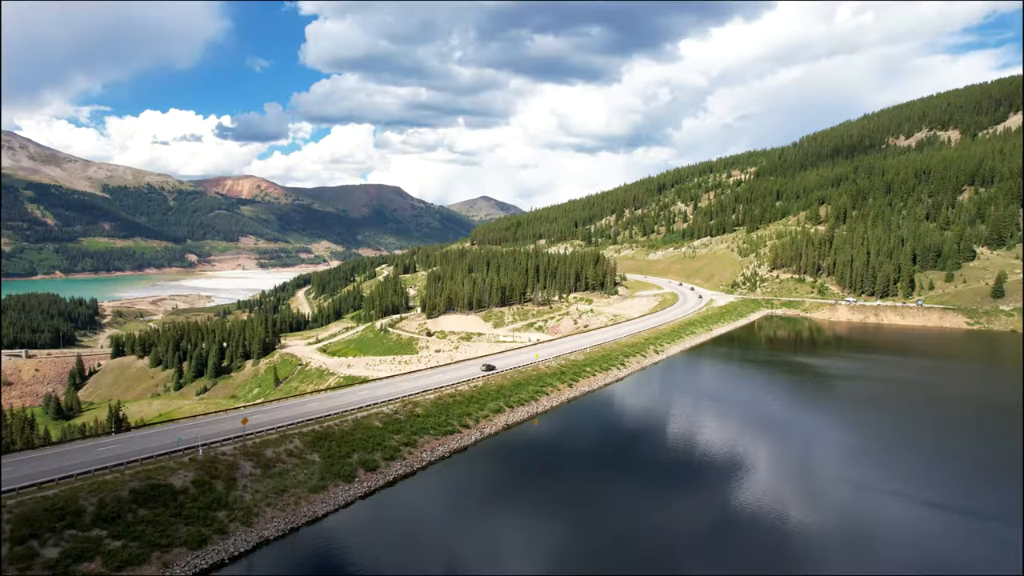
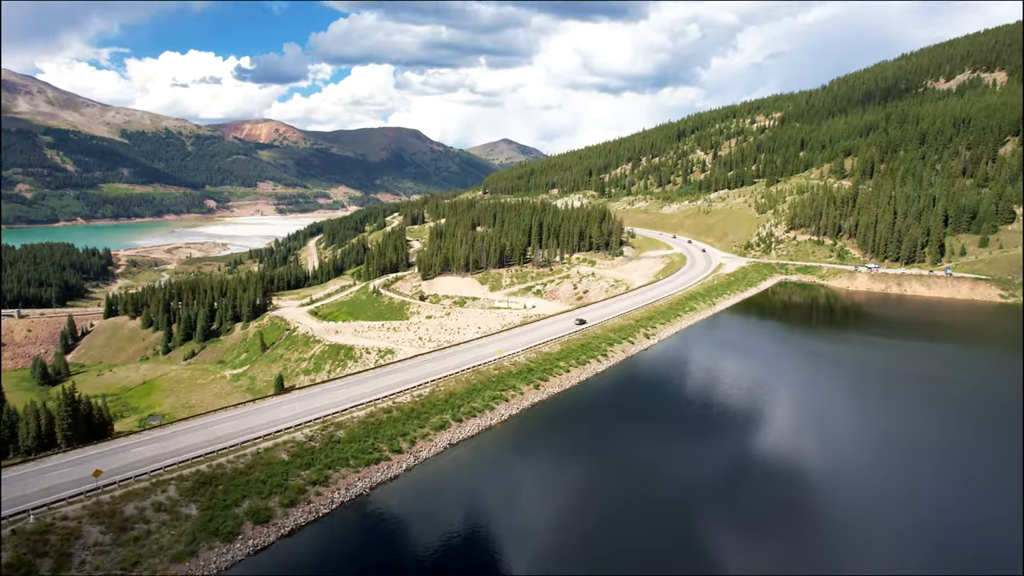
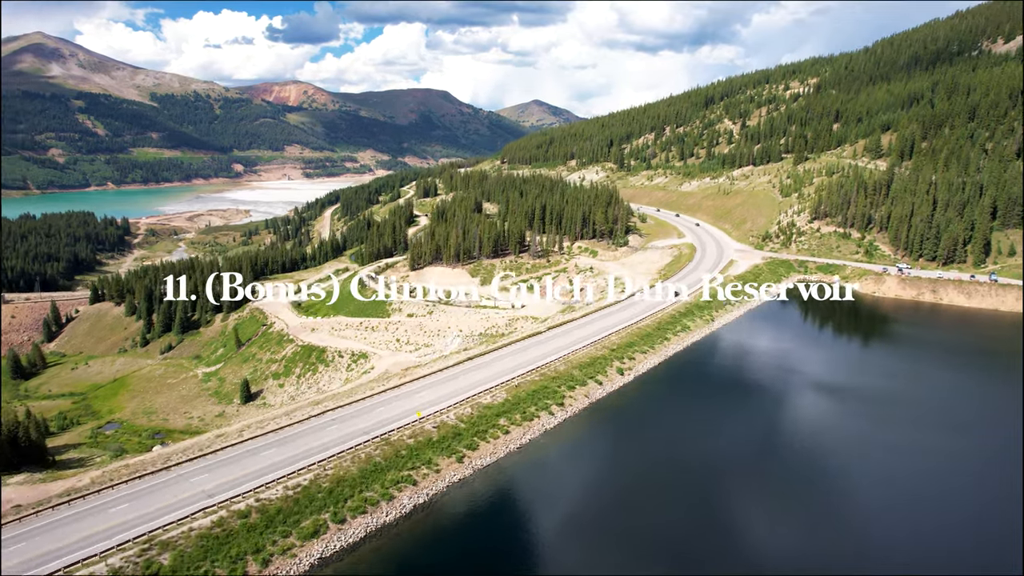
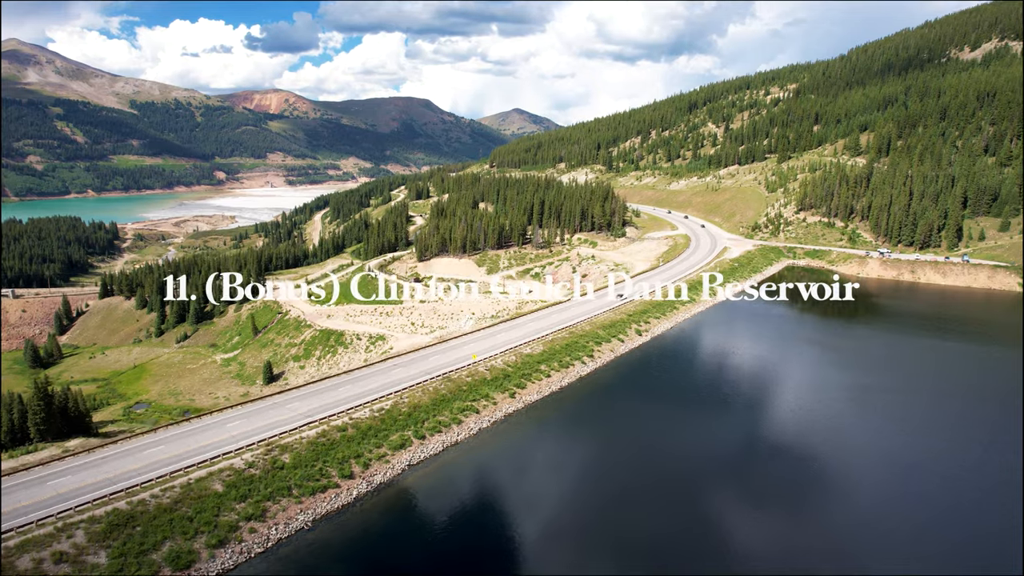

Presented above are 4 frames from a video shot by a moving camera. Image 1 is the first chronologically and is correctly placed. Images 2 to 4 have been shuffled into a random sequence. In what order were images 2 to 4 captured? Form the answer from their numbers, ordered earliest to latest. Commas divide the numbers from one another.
2, 4, 3
